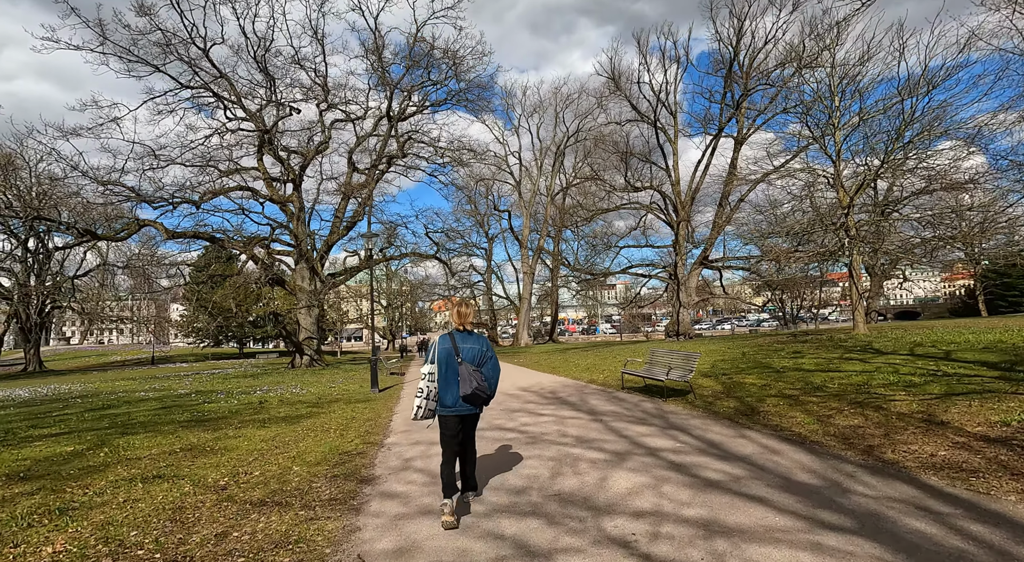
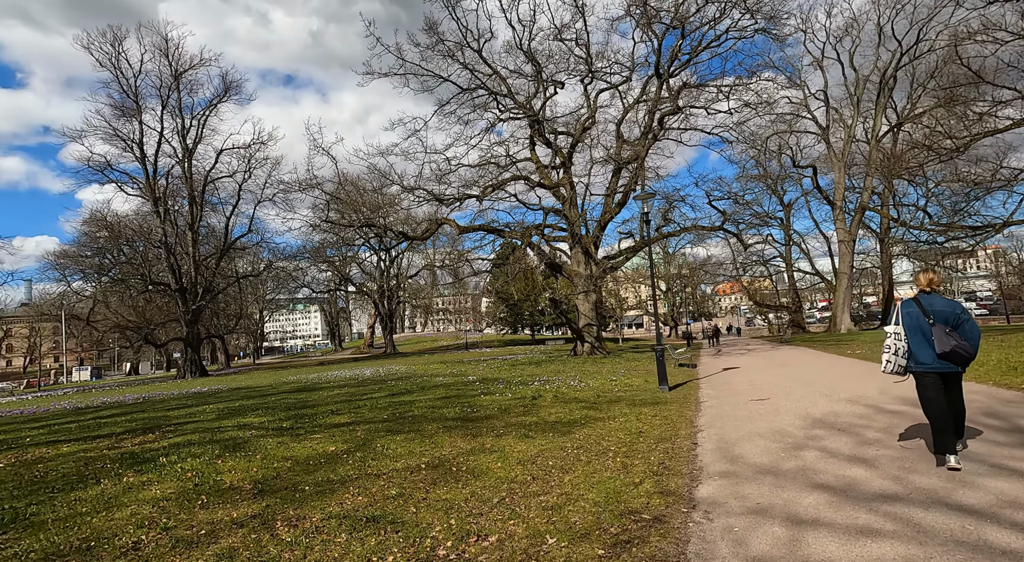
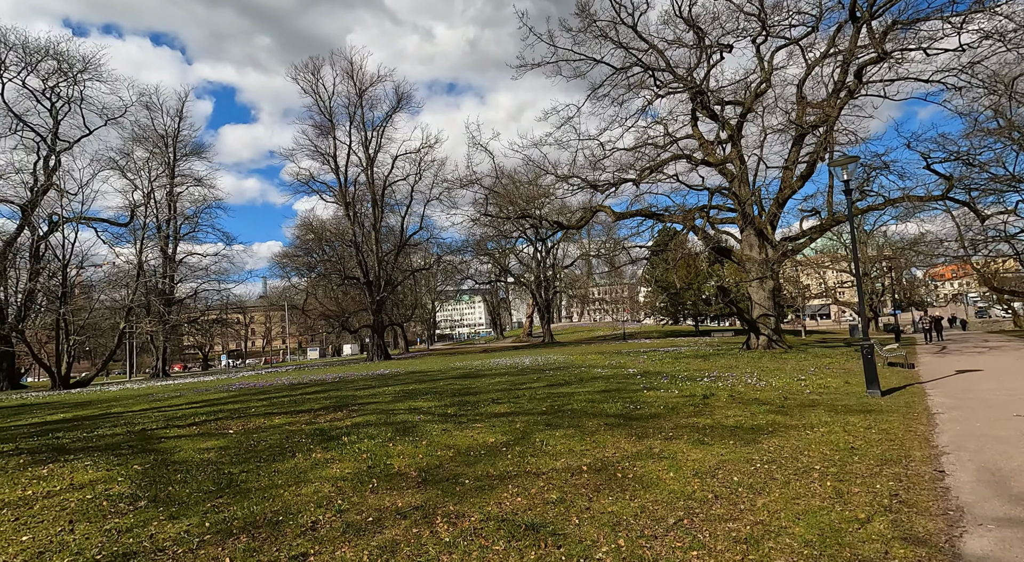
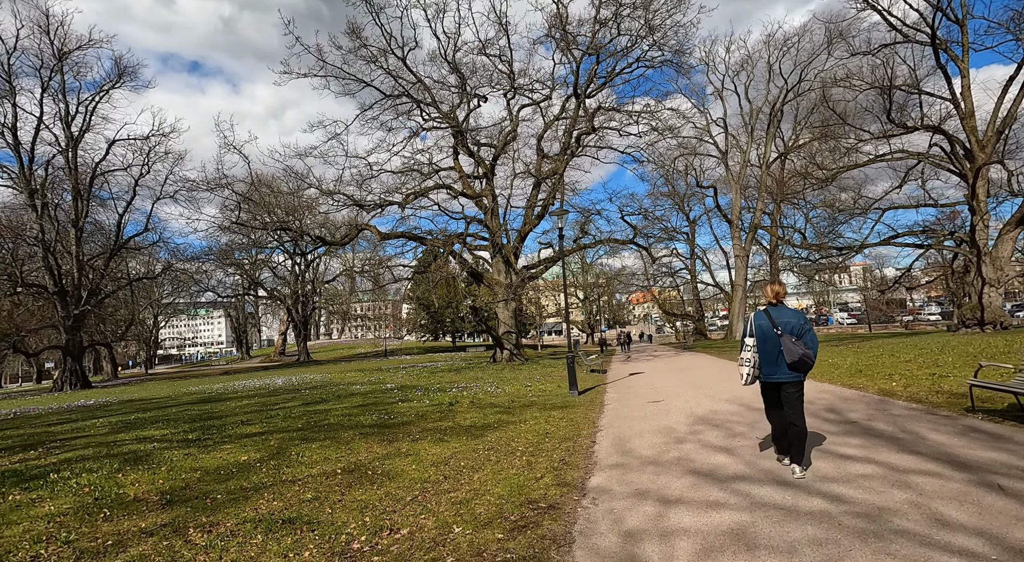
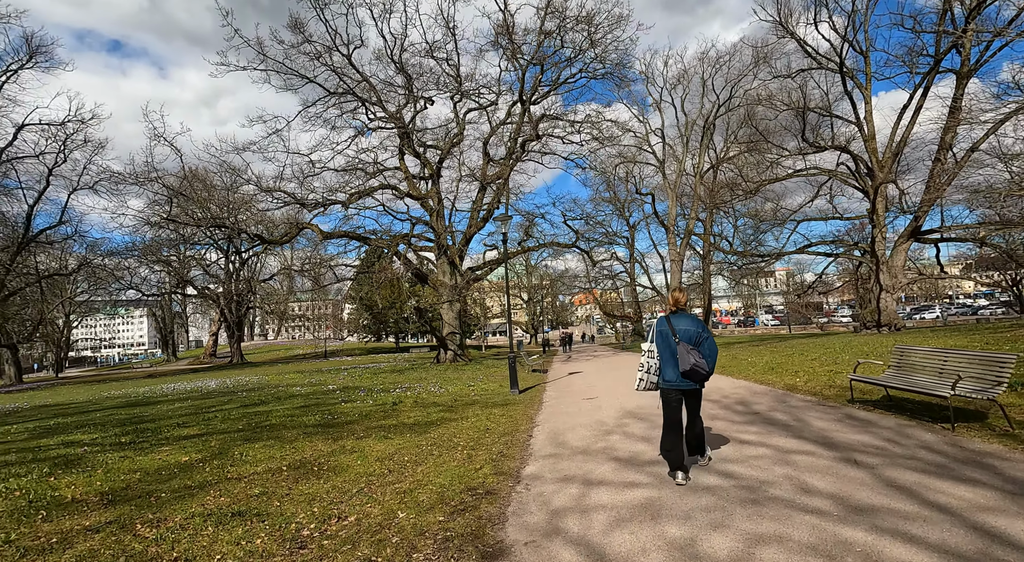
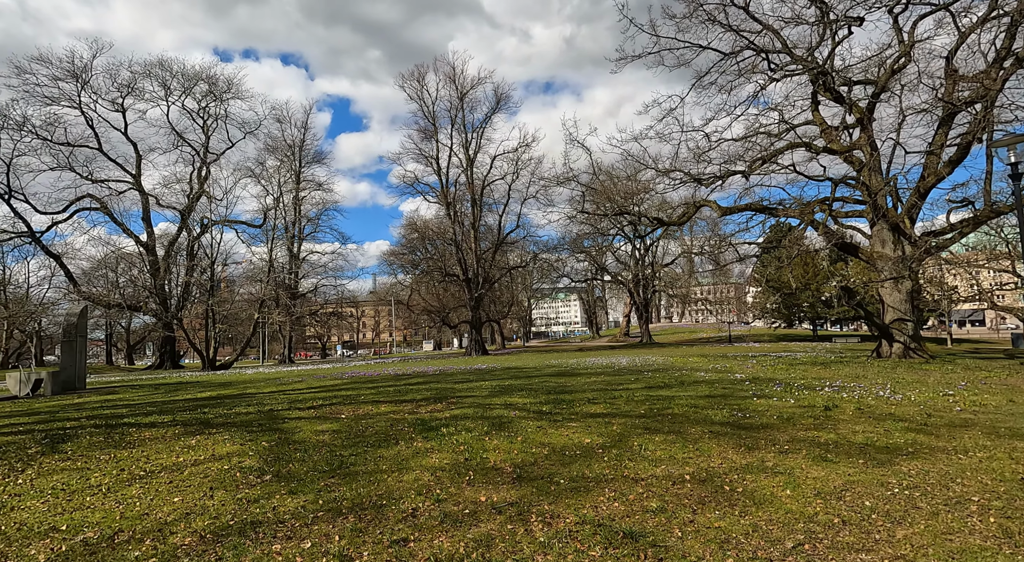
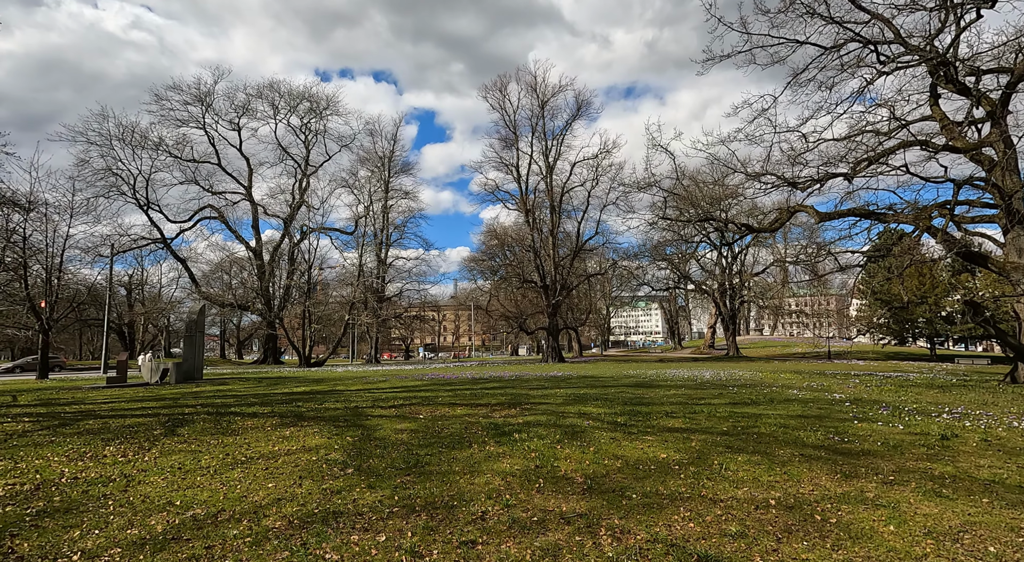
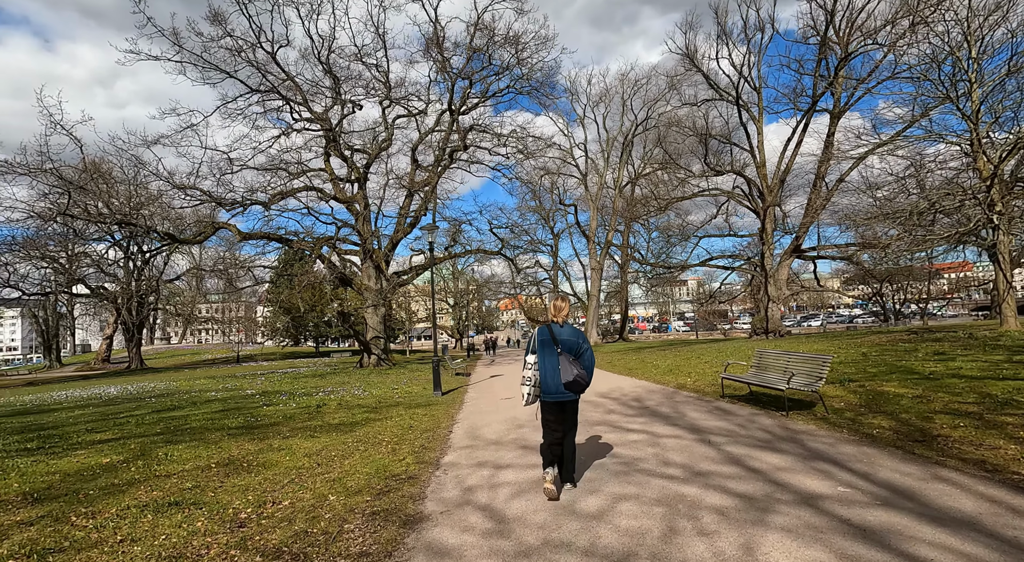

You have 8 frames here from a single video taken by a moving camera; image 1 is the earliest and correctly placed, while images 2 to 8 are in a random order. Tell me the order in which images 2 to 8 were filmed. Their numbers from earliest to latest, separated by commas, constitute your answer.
8, 5, 4, 2, 3, 6, 7
